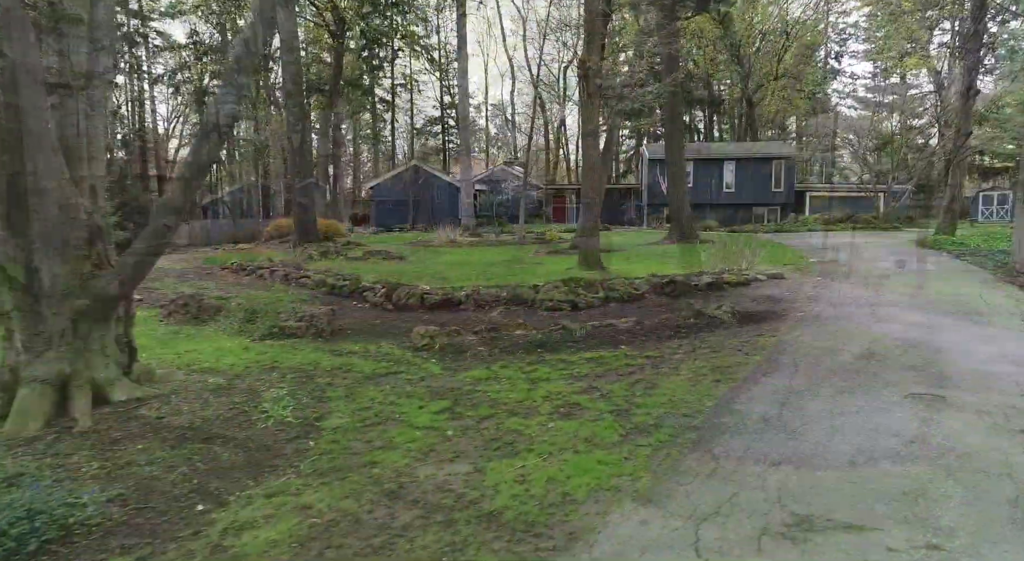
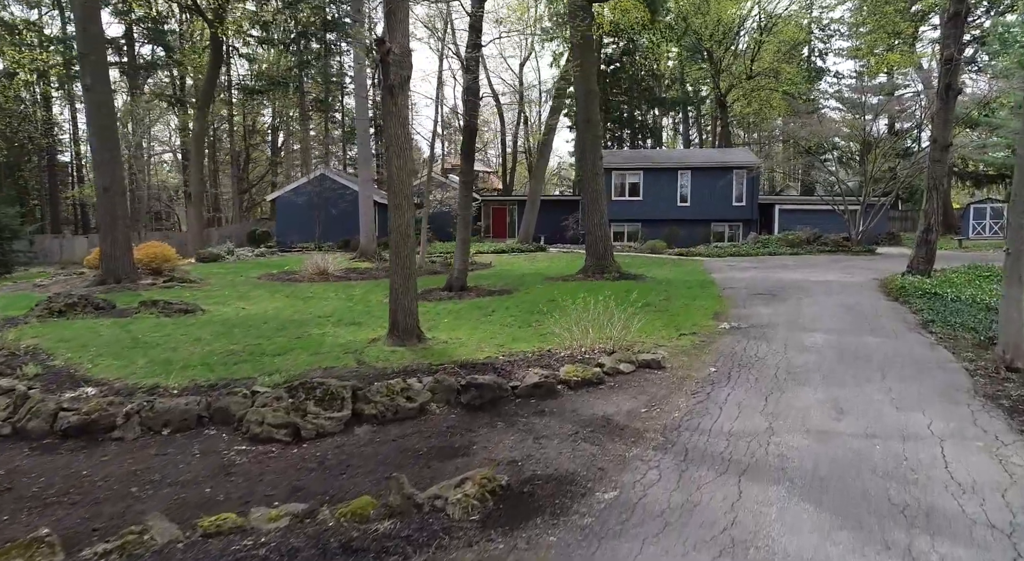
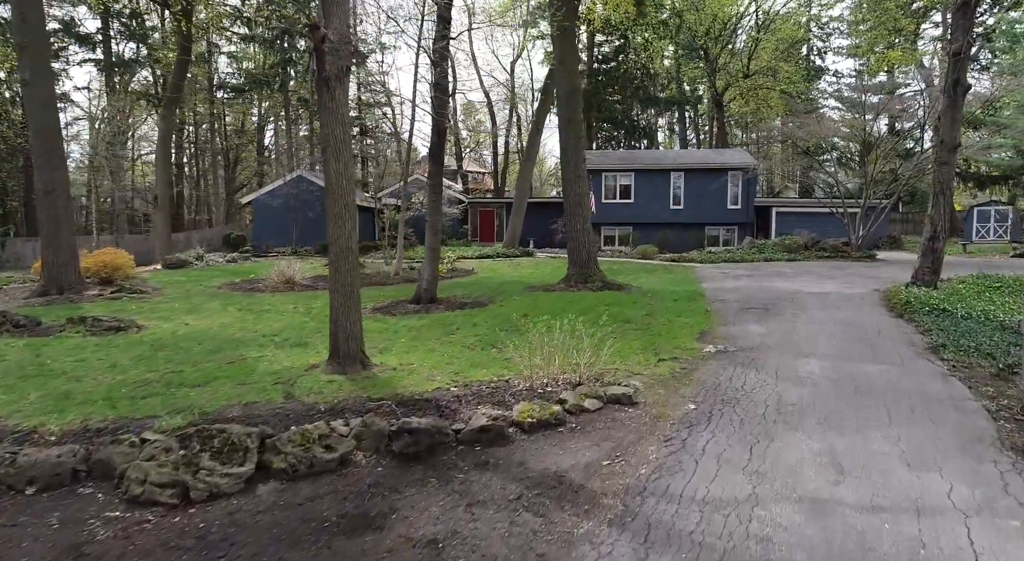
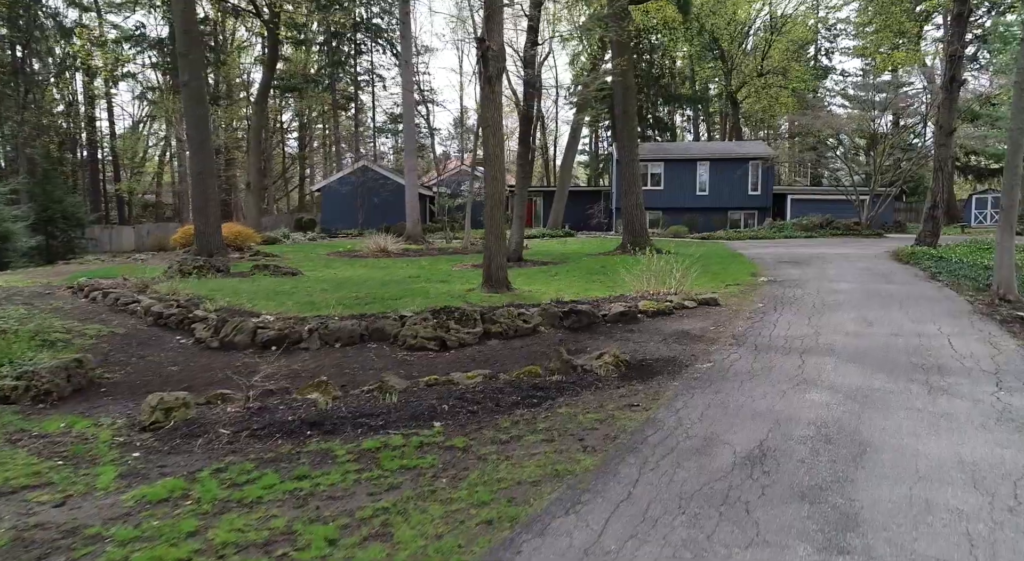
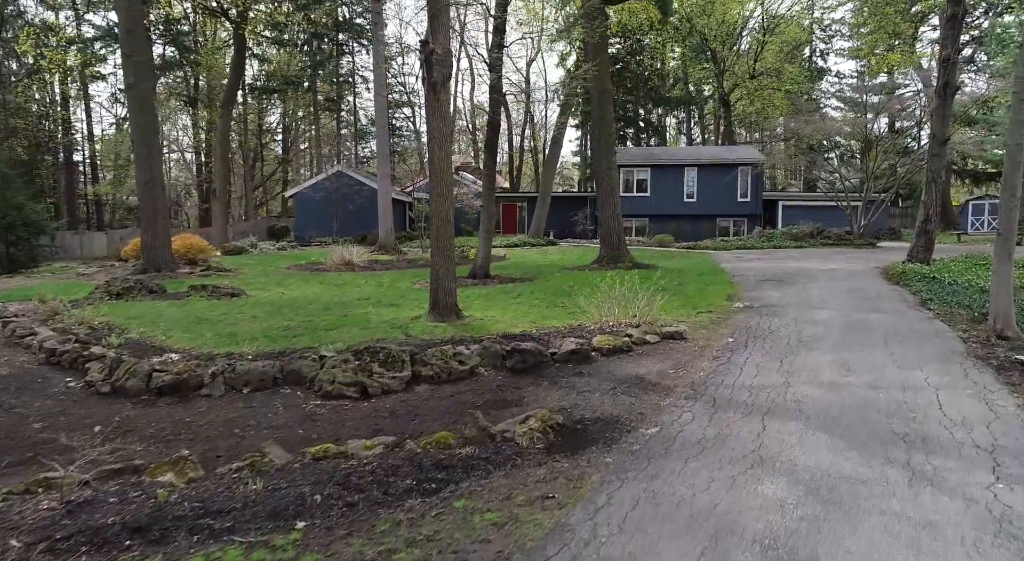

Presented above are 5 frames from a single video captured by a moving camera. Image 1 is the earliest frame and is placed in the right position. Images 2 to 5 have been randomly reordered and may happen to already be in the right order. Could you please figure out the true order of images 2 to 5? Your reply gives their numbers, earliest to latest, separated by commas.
4, 5, 2, 3
